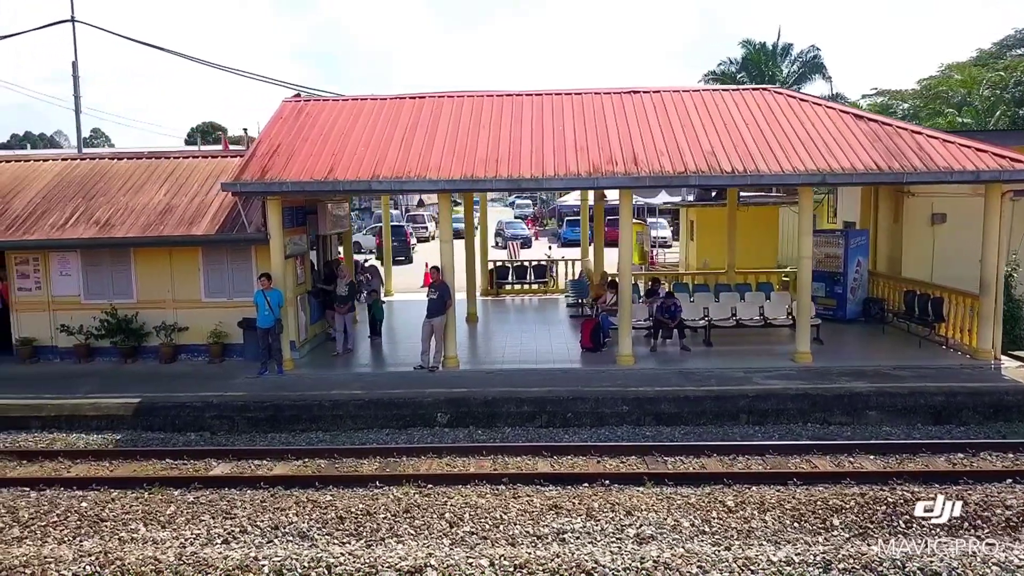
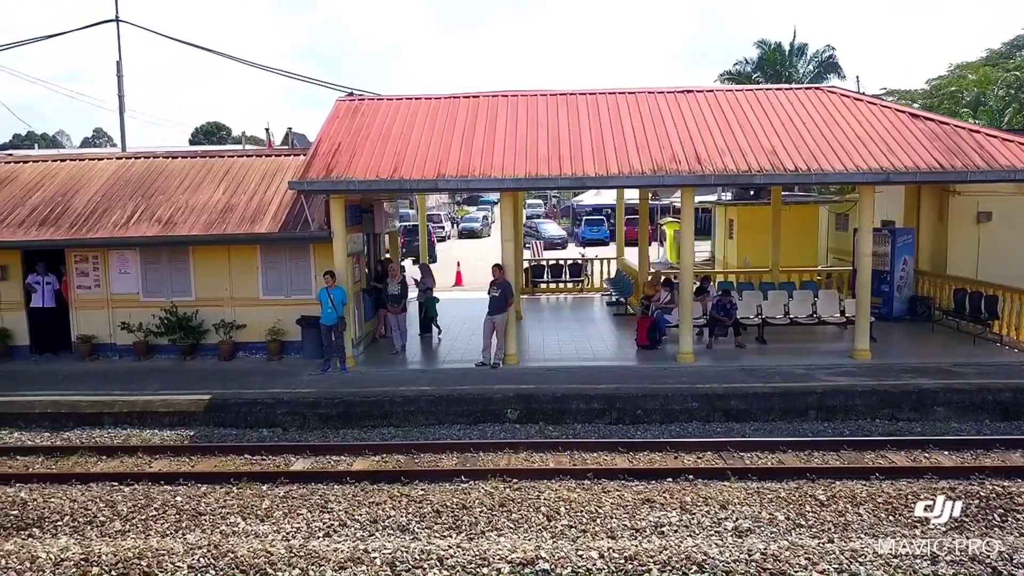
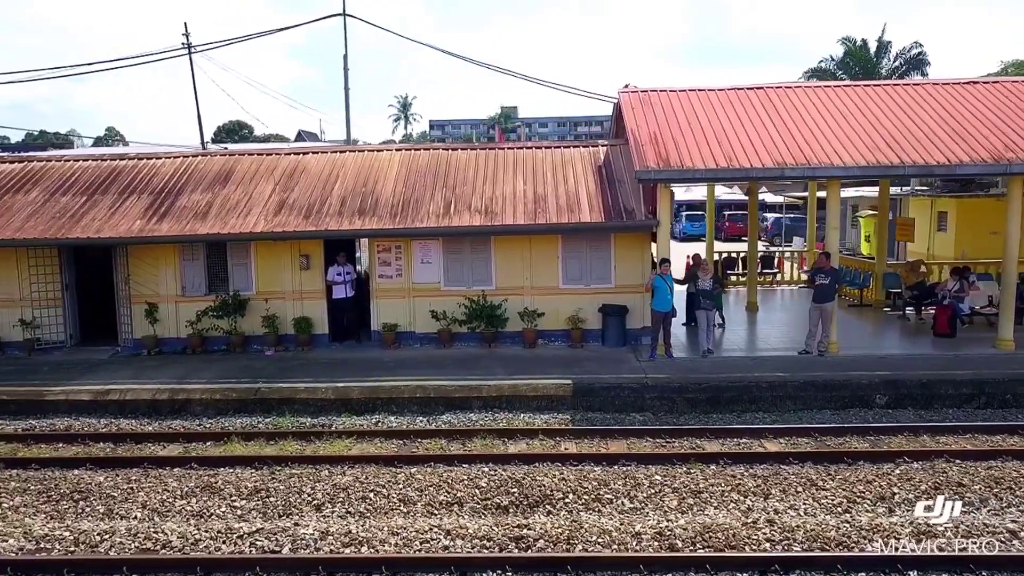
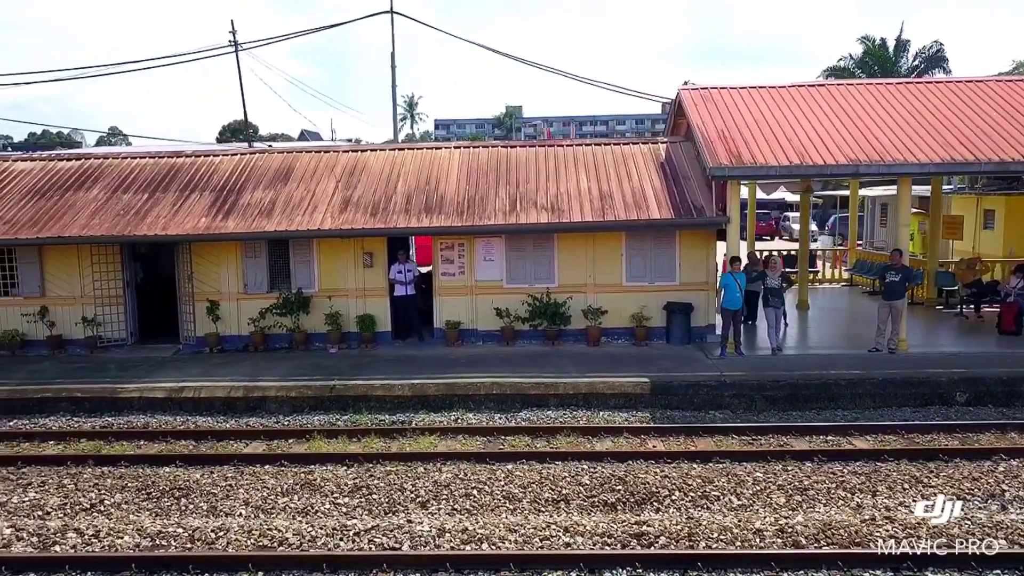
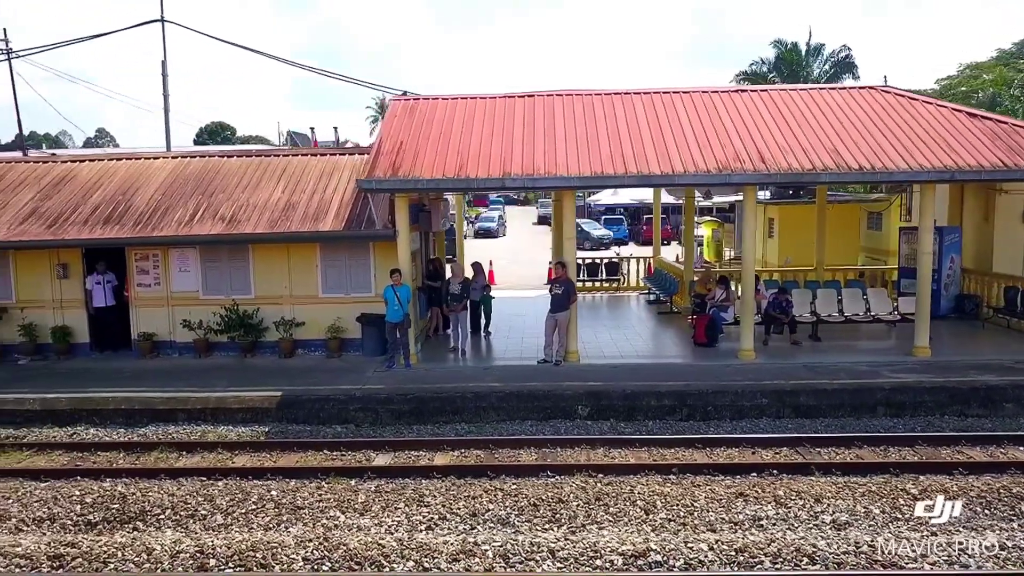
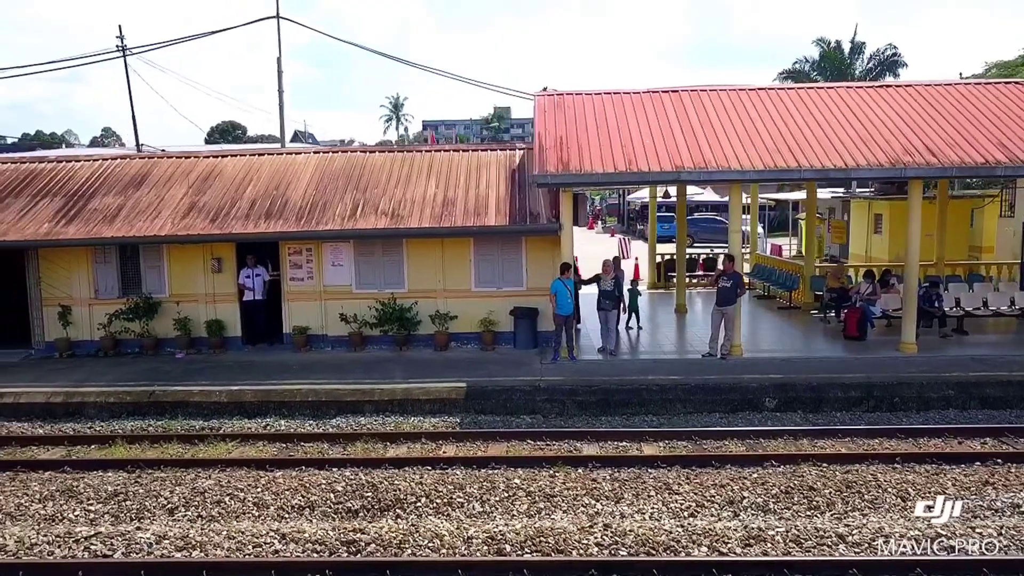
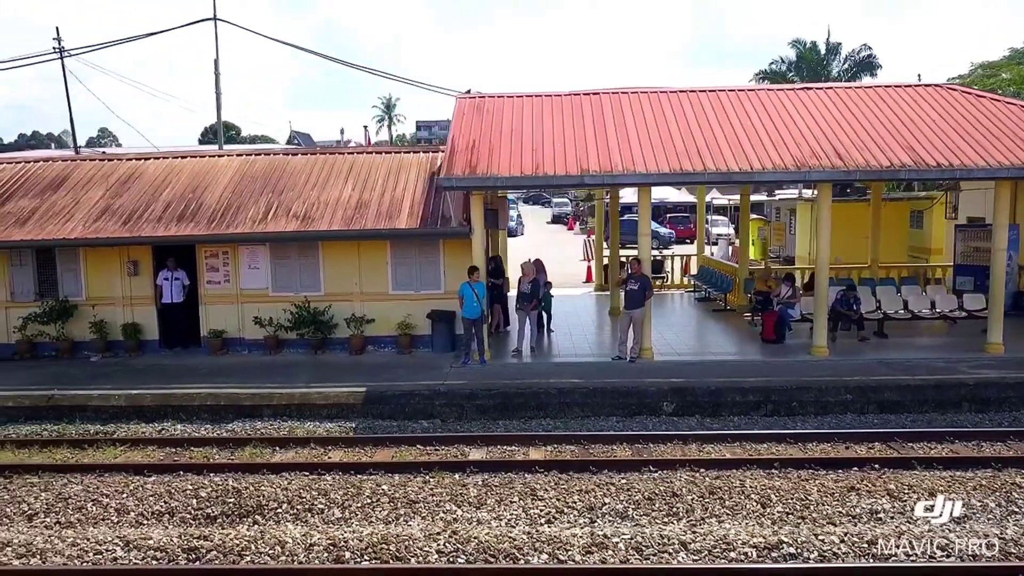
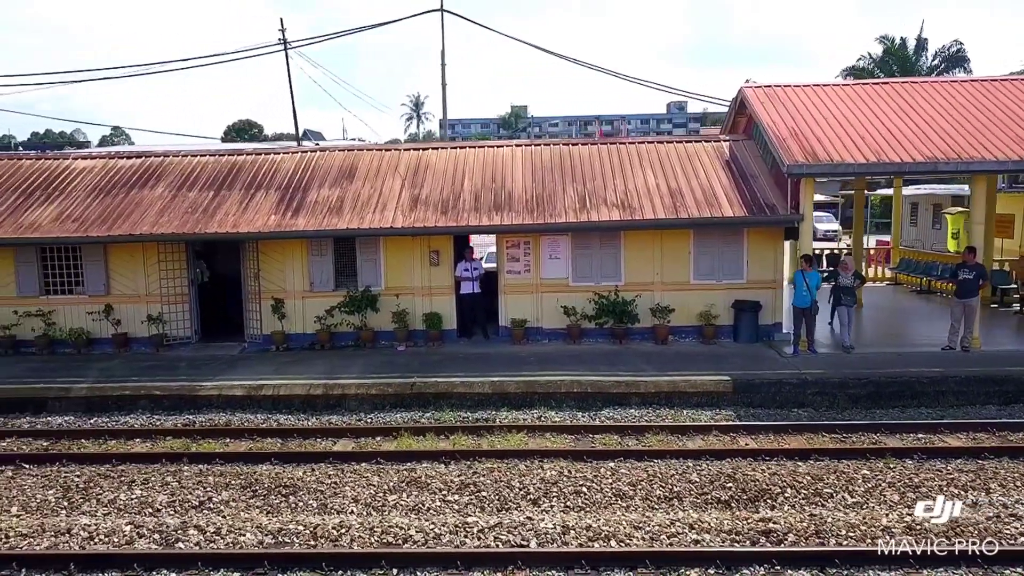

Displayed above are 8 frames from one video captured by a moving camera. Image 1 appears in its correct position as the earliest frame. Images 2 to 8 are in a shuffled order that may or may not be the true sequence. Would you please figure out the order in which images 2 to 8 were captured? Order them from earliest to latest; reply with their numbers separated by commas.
2, 5, 7, 6, 3, 4, 8
